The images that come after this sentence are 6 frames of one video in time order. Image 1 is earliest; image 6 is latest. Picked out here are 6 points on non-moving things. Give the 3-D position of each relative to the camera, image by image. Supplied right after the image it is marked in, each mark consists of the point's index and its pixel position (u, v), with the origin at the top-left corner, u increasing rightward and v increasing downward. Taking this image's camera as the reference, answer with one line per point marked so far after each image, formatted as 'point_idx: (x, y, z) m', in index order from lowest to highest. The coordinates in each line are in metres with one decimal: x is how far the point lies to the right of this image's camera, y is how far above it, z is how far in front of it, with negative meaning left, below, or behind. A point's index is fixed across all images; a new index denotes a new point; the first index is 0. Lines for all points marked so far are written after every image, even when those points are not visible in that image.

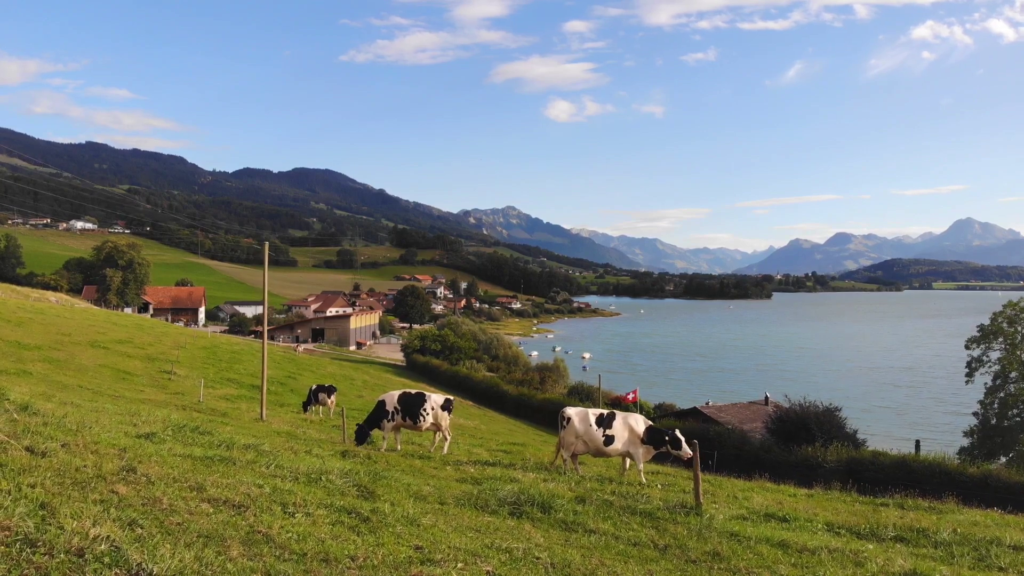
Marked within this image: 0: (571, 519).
0: (+0.7, -2.8, +7.1) m
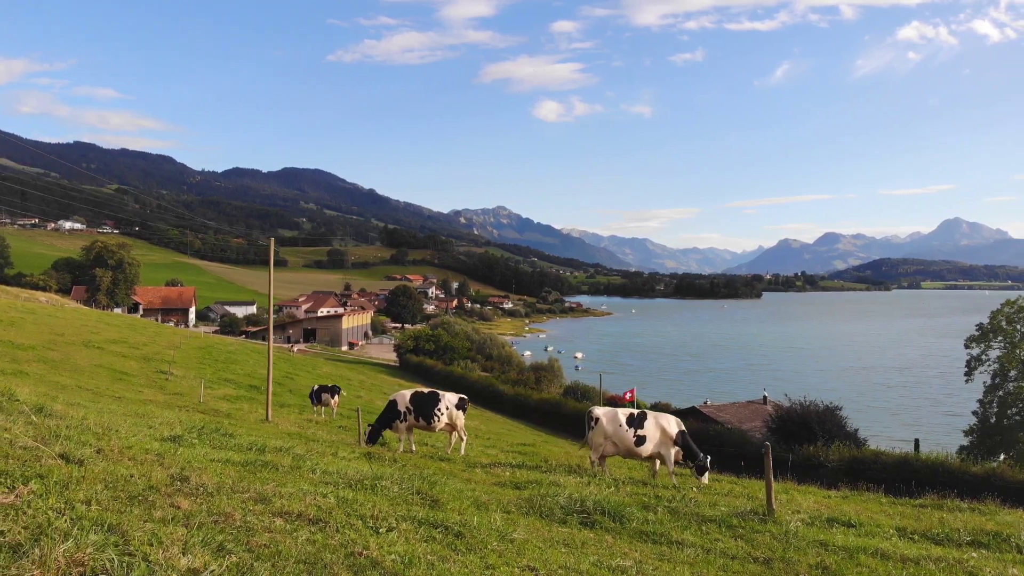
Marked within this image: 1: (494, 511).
0: (+1.5, -2.6, +6.5) m
1: (-0.1, -2.5, +6.6) m
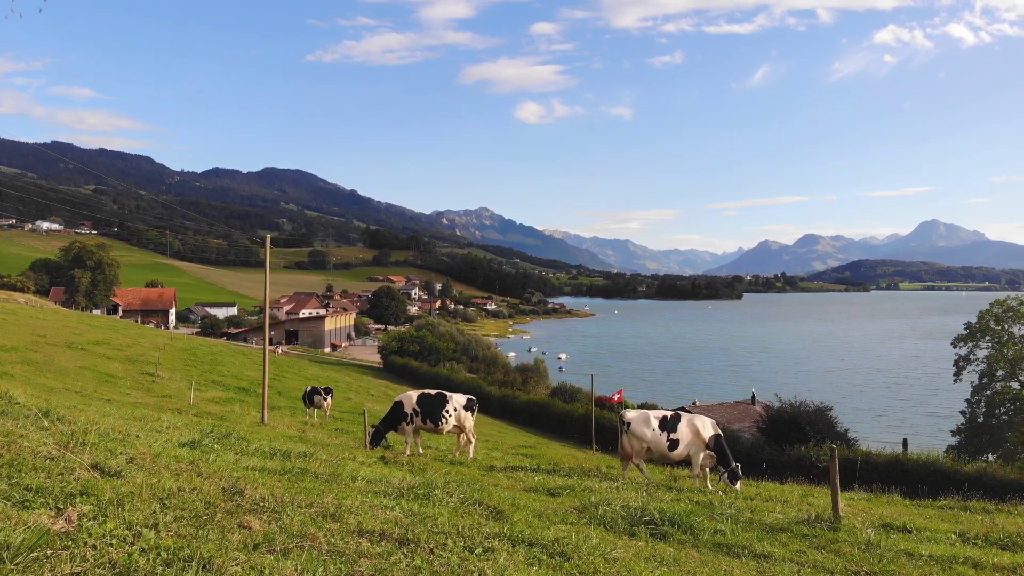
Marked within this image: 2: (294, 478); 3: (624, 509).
0: (+2.2, -2.6, +6.0) m
1: (+0.5, -2.4, +6.1) m
2: (-2.4, -2.1, +6.5) m
3: (+1.4, -2.6, +7.1) m
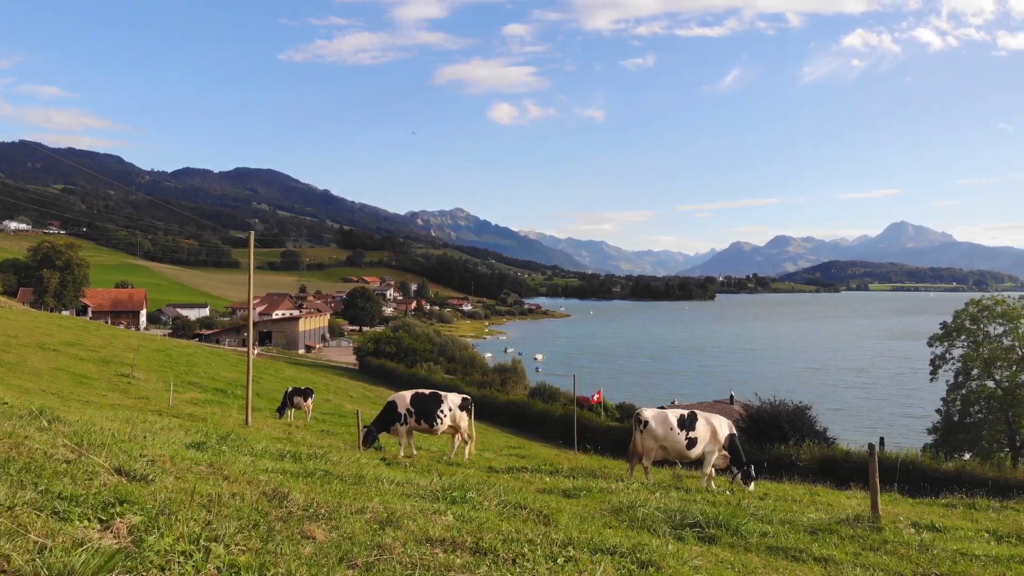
0: (+2.6, -2.5, +5.7) m
1: (+0.9, -2.3, +5.8) m
2: (-2.0, -2.0, +6.1) m
3: (+1.7, -2.6, +6.8) m
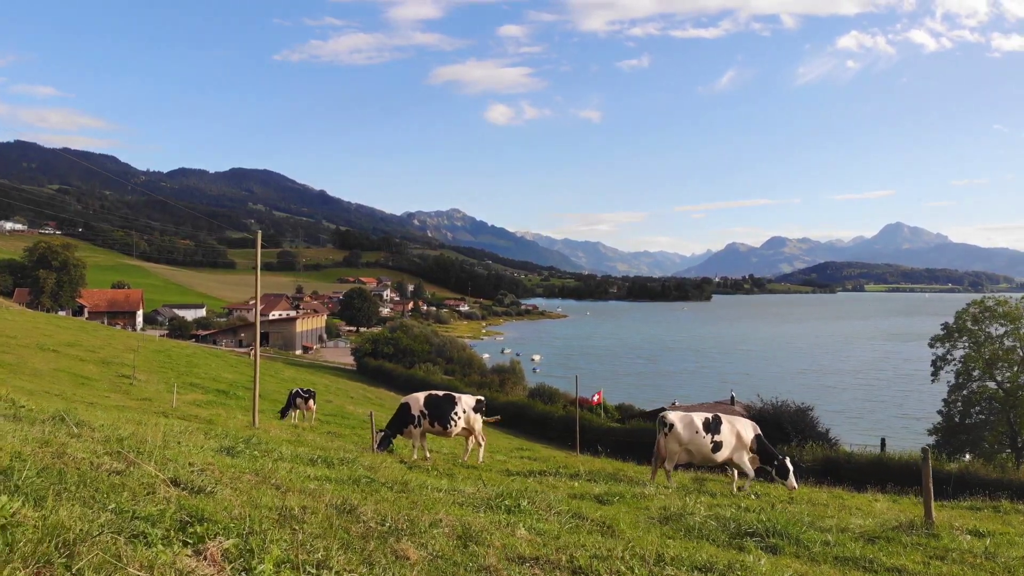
0: (+3.1, -2.5, +5.5) m
1: (+1.4, -2.3, +5.5) m
2: (-1.5, -2.0, +5.8) m
3: (+2.2, -2.5, +6.6) m
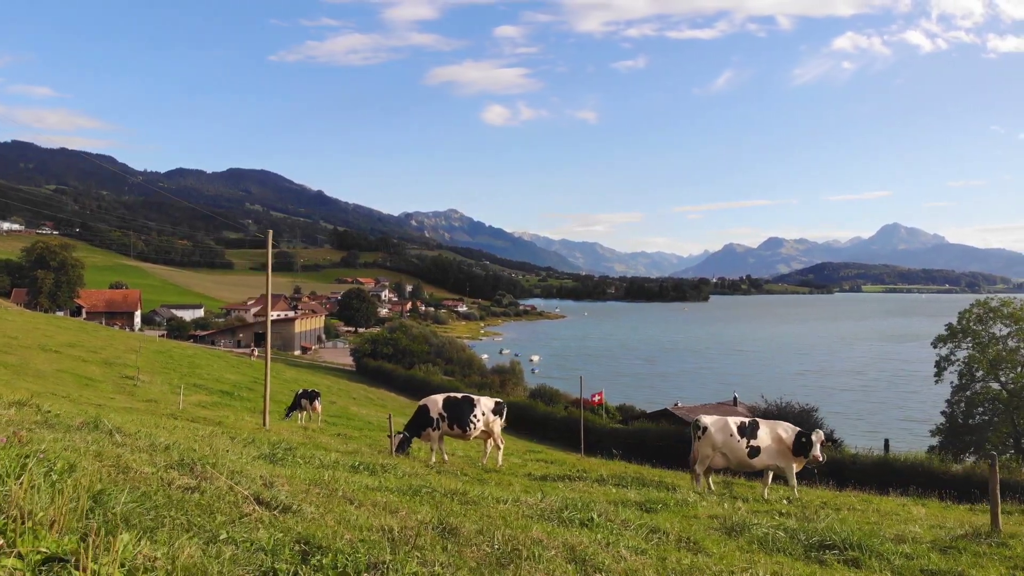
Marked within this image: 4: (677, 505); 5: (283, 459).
0: (+3.7, -2.5, +5.2) m
1: (+2.0, -2.3, +5.3) m
2: (-0.9, -2.0, +5.6) m
3: (+2.8, -2.6, +6.3) m
4: (+2.5, -3.1, +8.4) m
5: (-2.9, -2.1, +7.3) m
